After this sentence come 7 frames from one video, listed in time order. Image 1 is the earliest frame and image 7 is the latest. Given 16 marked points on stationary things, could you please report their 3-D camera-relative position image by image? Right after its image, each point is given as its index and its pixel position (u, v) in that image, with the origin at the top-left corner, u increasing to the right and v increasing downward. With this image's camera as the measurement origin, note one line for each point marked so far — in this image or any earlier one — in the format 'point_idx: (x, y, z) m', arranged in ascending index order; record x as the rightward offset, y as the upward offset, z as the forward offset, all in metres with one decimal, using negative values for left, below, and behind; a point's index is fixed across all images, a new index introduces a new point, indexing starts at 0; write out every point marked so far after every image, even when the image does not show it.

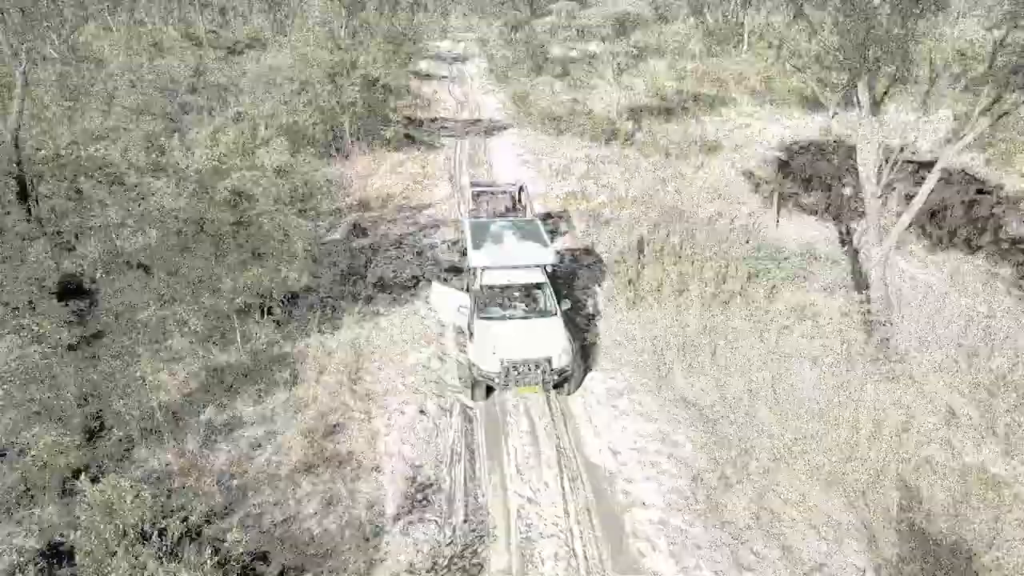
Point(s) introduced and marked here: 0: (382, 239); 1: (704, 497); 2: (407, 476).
0: (-2.4, +0.9, +12.9) m
1: (+1.8, -1.9, +6.5) m
2: (-1.0, -1.9, +6.8) m
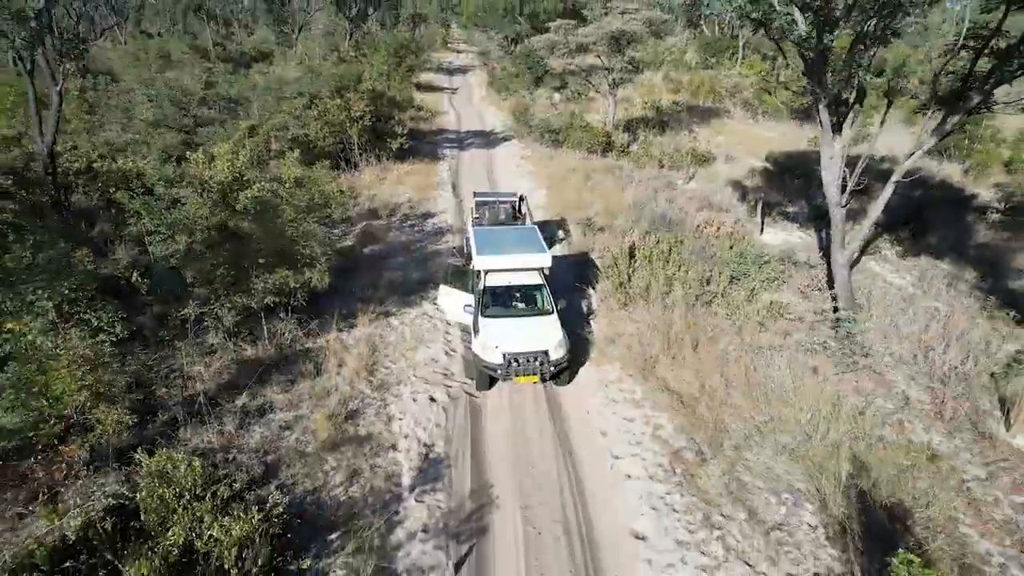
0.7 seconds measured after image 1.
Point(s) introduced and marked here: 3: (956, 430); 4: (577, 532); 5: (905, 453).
0: (-2.4, +0.9, +13.8) m
1: (+1.8, -1.9, +7.4) m
2: (-1.0, -1.8, +7.7) m
3: (+5.1, -1.6, +7.9) m
4: (+0.6, -2.4, +6.7) m
5: (+4.2, -1.8, +7.3) m
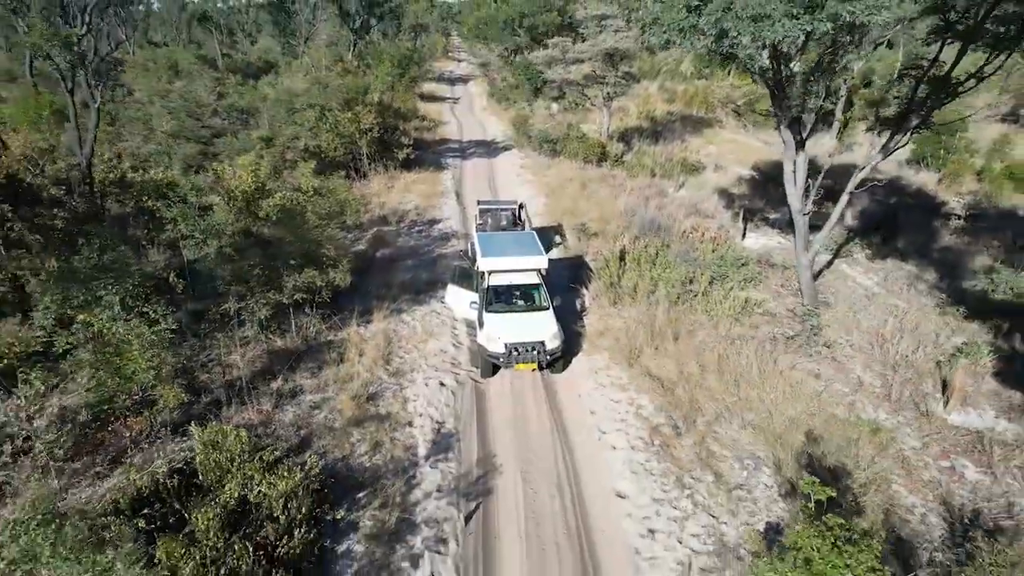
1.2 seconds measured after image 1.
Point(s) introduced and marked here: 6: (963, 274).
0: (-2.4, +0.8, +15.0) m
1: (+1.8, -1.9, +8.5) m
2: (-1.0, -1.8, +8.9) m
3: (+5.1, -1.6, +9.0) m
4: (+0.6, -2.3, +7.8) m
5: (+4.2, -1.7, +8.5) m
6: (+8.9, +0.3, +13.5) m
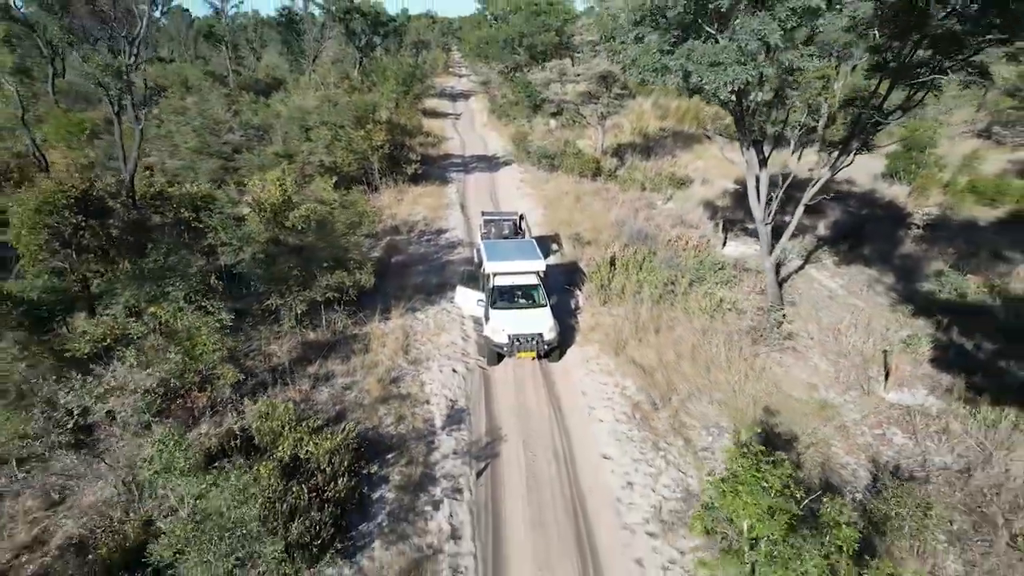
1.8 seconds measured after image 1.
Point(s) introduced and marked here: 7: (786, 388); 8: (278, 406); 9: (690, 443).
0: (-2.4, +0.8, +16.6) m
1: (+1.9, -1.8, +10.1) m
2: (-1.0, -1.8, +10.4) m
3: (+5.2, -1.6, +10.6) m
4: (+0.7, -2.3, +9.3) m
5: (+4.3, -1.7, +10.0) m
6: (+8.9, +0.2, +15.1) m
7: (+4.2, -1.5, +10.5) m
8: (-3.0, -1.5, +8.9) m
9: (+2.4, -2.1, +9.4) m
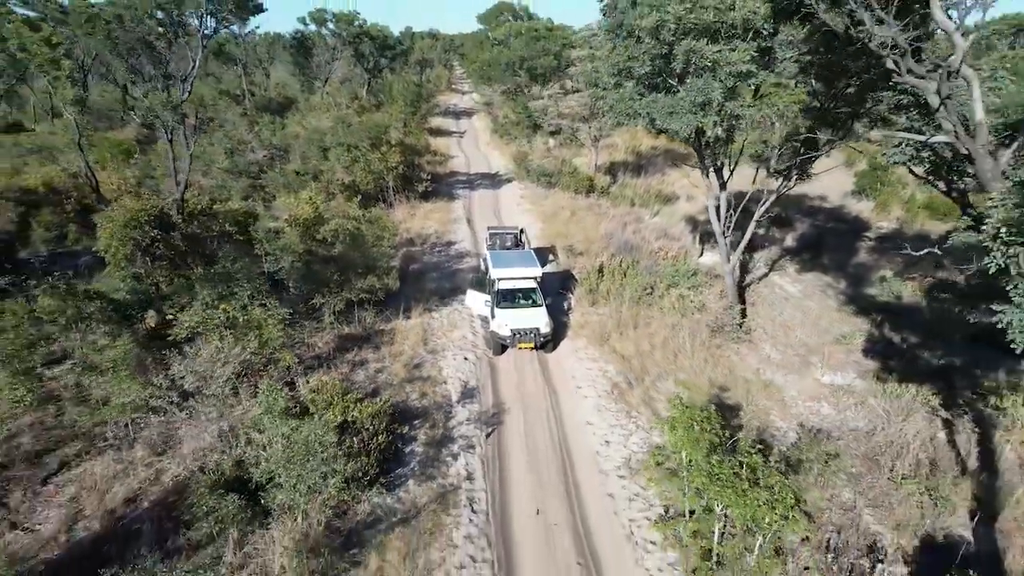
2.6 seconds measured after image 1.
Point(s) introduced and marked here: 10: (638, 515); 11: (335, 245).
0: (-2.3, +0.6, +18.9) m
1: (+1.9, -1.9, +12.4) m
2: (-0.9, -1.8, +12.8) m
3: (+5.2, -1.6, +12.9) m
4: (+0.7, -2.3, +11.7) m
5: (+4.3, -1.7, +12.4) m
6: (+9.0, +0.1, +17.5) m
7: (+4.2, -1.5, +12.9) m
8: (-3.0, -1.5, +11.2) m
9: (+2.5, -2.1, +11.7) m
10: (+1.7, -3.1, +9.3) m
11: (-3.8, +0.9, +14.7) m
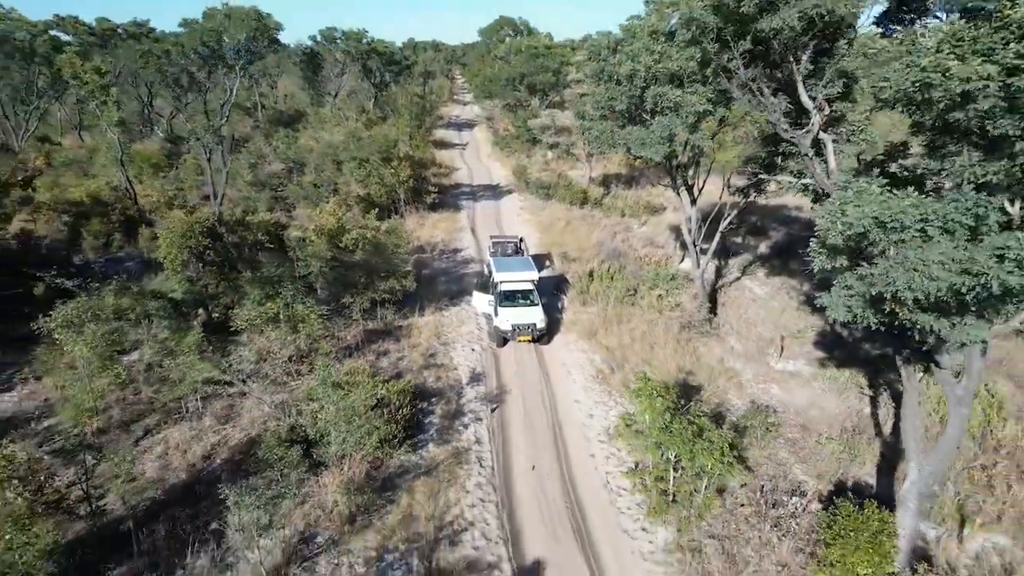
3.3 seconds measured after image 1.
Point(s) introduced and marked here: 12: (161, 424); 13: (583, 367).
0: (-2.3, +0.6, +21.3) m
1: (+1.9, -1.9, +14.7) m
2: (-0.9, -1.8, +15.1) m
3: (+5.2, -1.6, +15.2) m
4: (+0.7, -2.3, +13.9) m
5: (+4.3, -1.7, +14.7) m
6: (+9.0, +0.1, +19.8) m
7: (+4.3, -1.6, +15.2) m
8: (-3.0, -1.5, +13.5) m
9: (+2.5, -2.1, +14.0) m
10: (+1.7, -3.0, +11.5) m
11: (-3.8, +0.9, +17.0) m
12: (-6.4, -2.5, +12.5) m
13: (+1.5, -1.8, +15.1) m
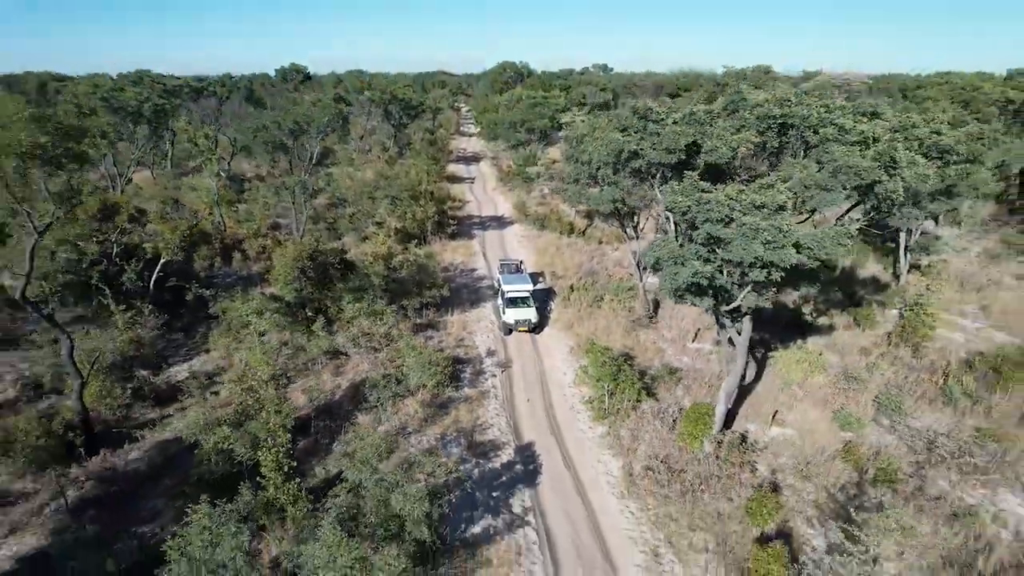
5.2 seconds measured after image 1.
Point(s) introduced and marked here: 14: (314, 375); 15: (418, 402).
0: (-2.2, +0.2, +28.9) m
1: (+2.0, -2.1, +22.3) m
2: (-0.8, -2.0, +22.7) m
3: (+5.3, -1.8, +22.8) m
4: (+0.8, -2.5, +21.6) m
5: (+4.4, -1.9, +22.3) m
6: (+9.1, -0.3, +27.4) m
7: (+4.4, -1.8, +22.8) m
8: (-2.9, -1.7, +21.1) m
9: (+2.6, -2.3, +21.6) m
10: (+1.8, -3.2, +19.1) m
11: (-3.7, +0.6, +24.7) m
12: (-6.3, -2.6, +20.1) m
13: (+1.6, -2.0, +22.8) m
14: (-5.7, -2.6, +19.8) m
15: (-2.5, -3.0, +18.0) m
